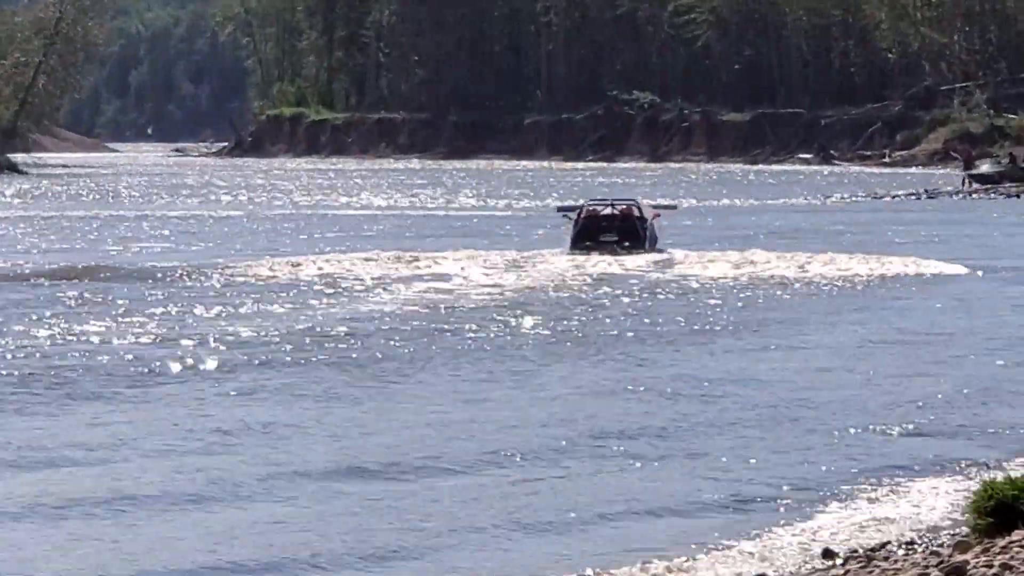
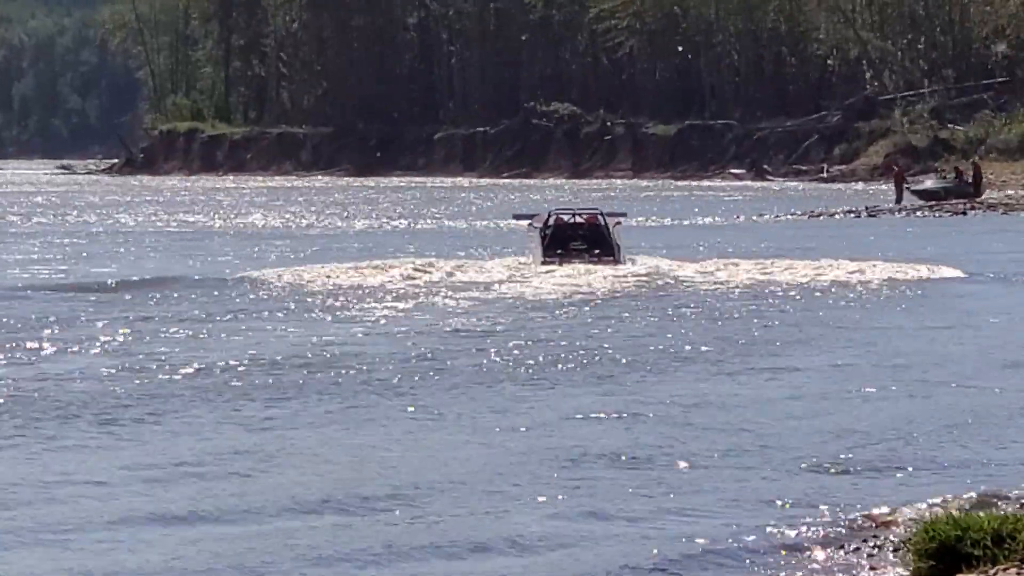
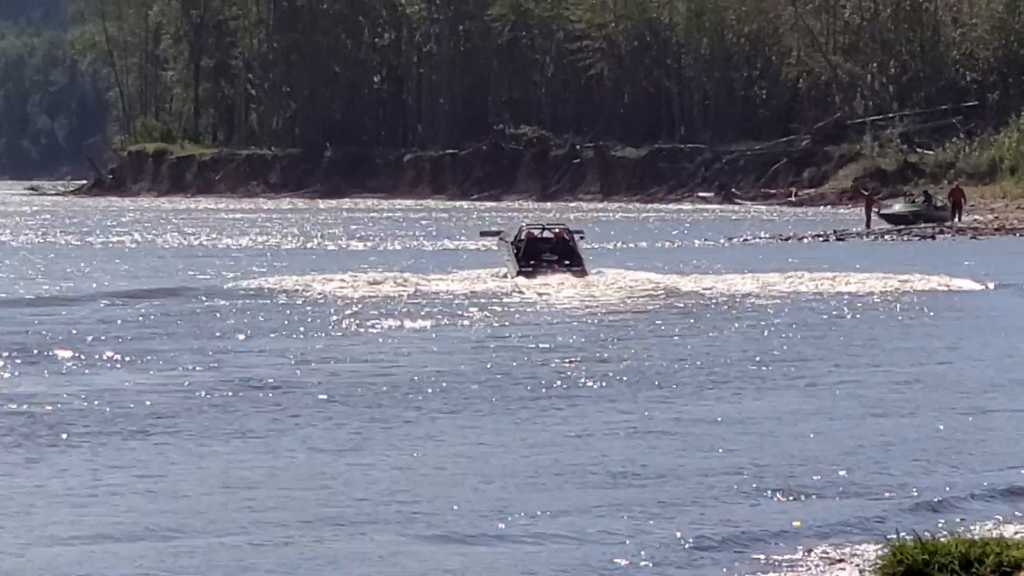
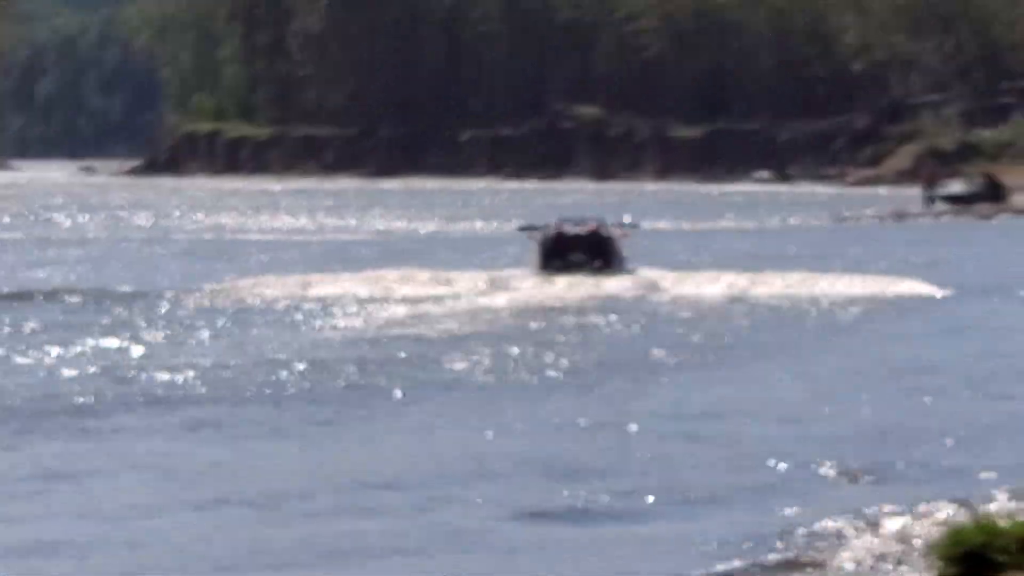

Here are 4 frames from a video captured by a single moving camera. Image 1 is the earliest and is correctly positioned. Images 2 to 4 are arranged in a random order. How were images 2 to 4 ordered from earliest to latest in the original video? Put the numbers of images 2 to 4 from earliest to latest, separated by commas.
4, 2, 3
